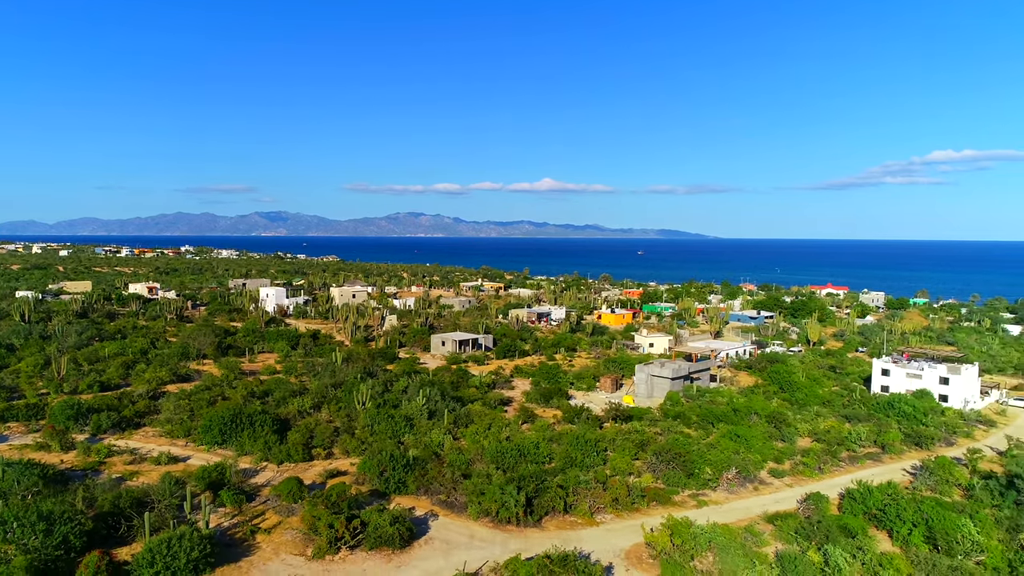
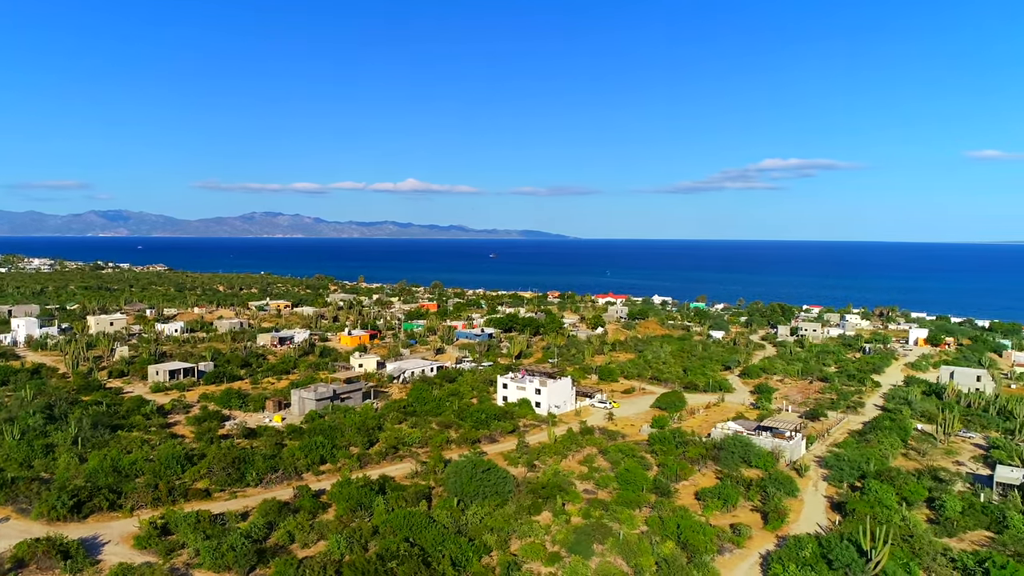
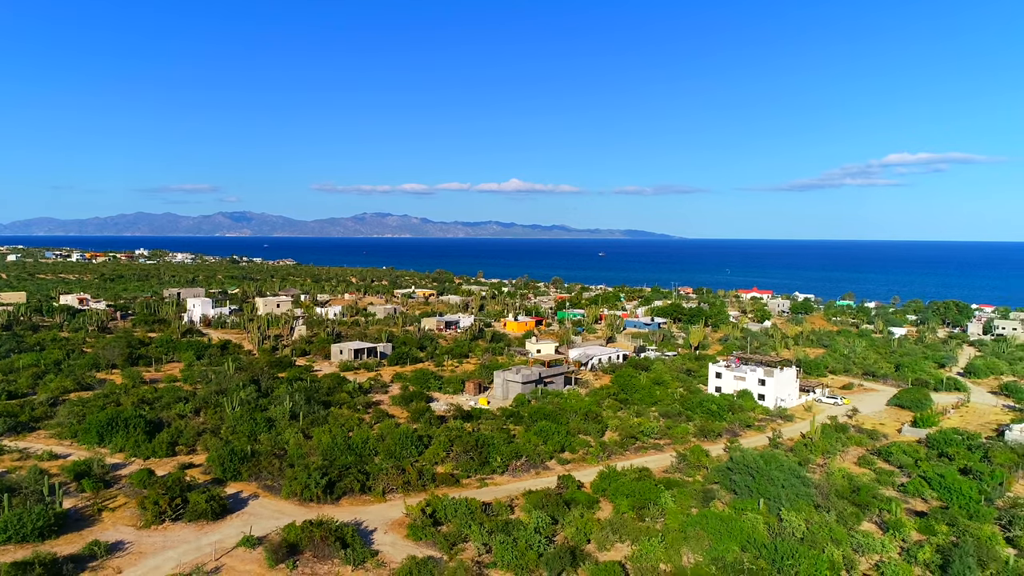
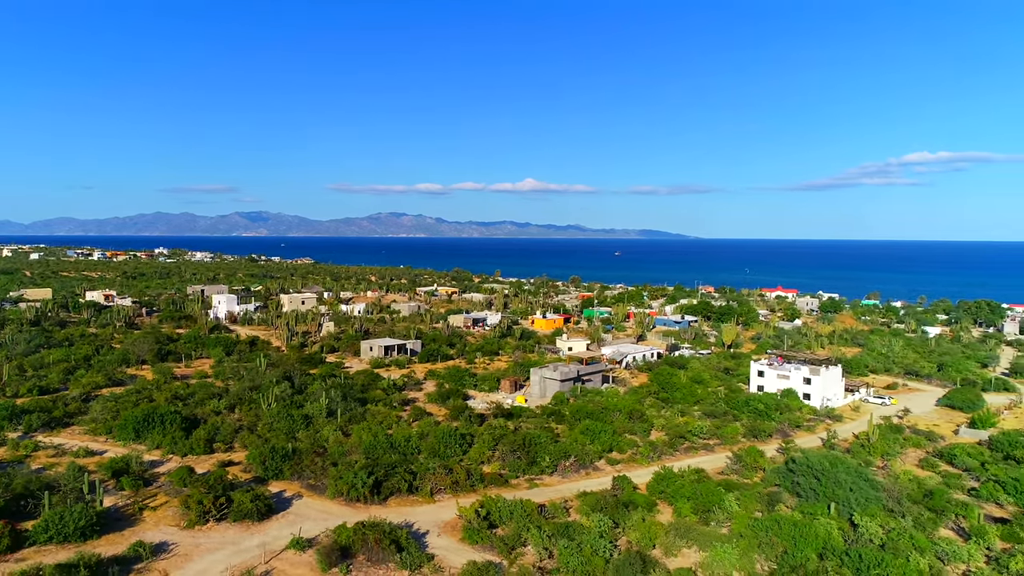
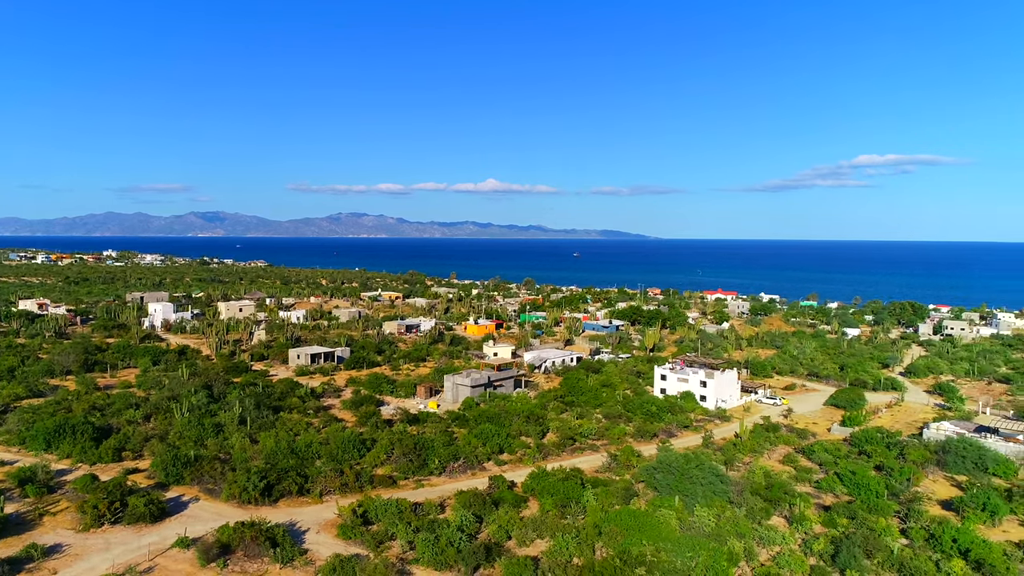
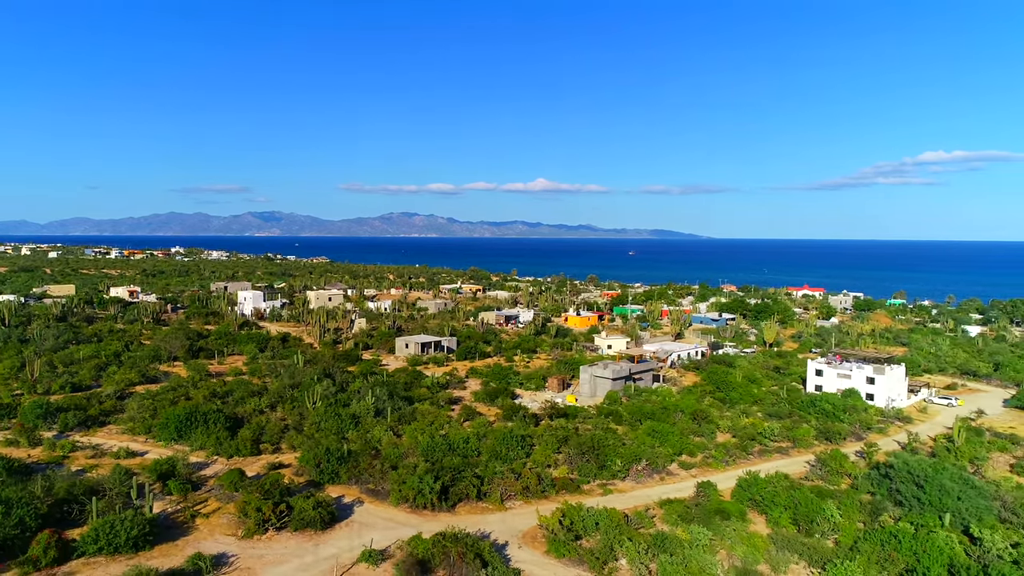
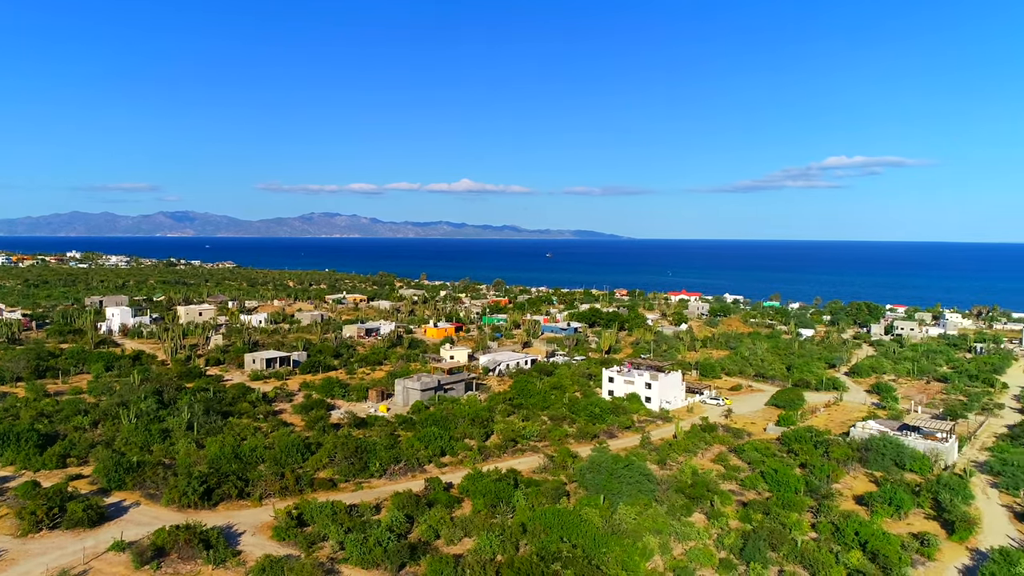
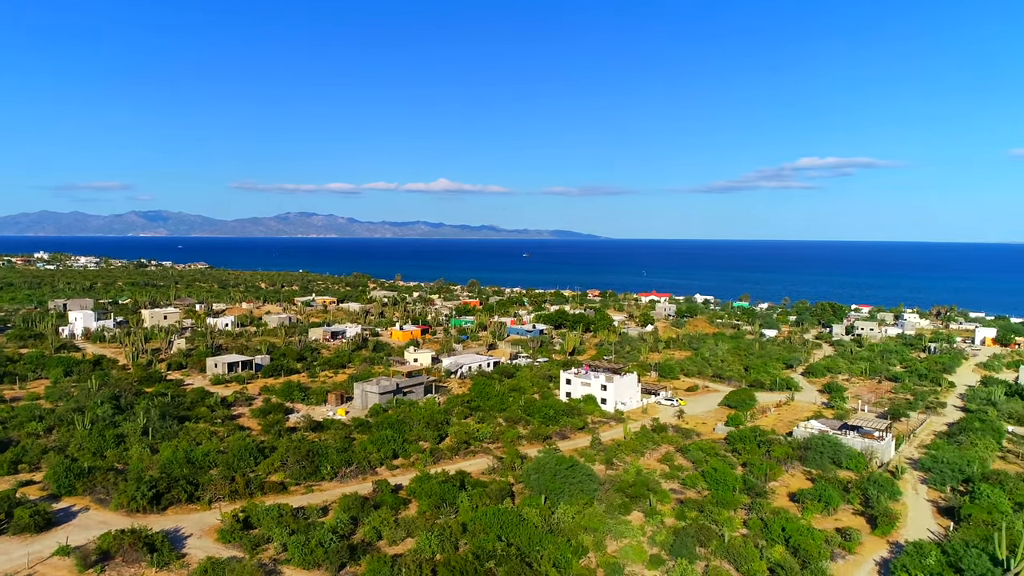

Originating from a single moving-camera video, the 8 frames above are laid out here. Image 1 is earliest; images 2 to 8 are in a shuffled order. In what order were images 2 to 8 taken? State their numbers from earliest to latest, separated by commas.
6, 4, 3, 5, 7, 8, 2
